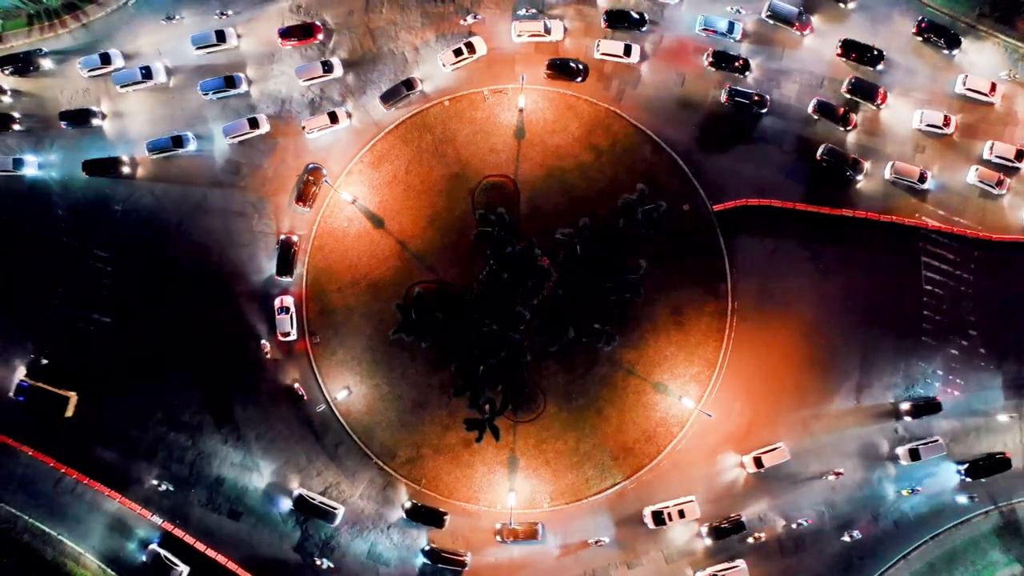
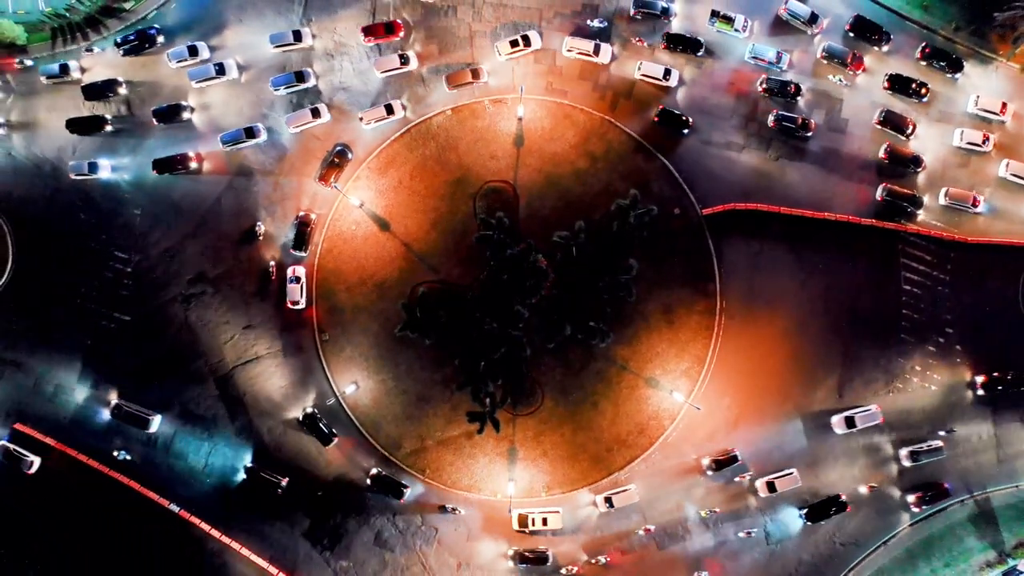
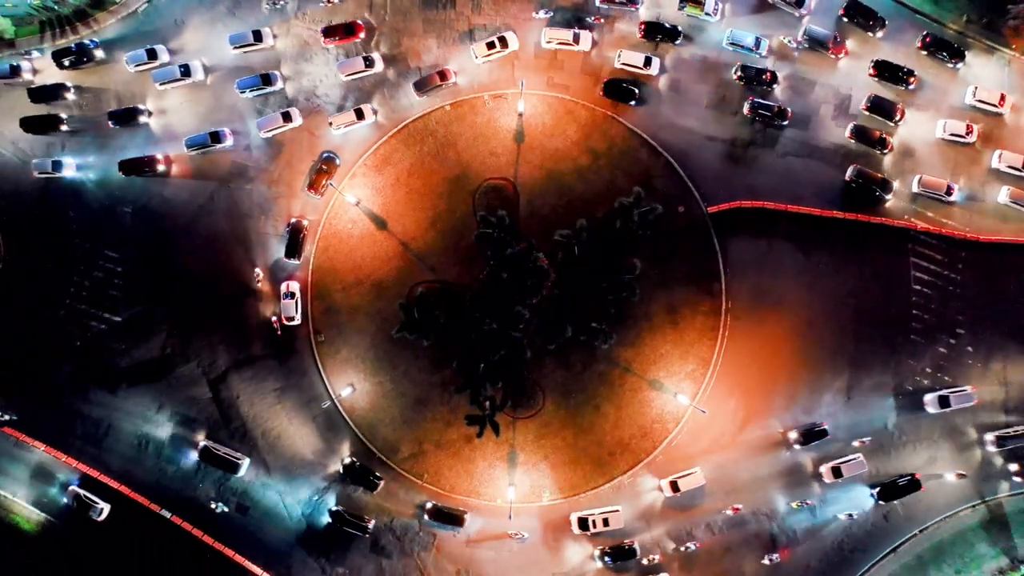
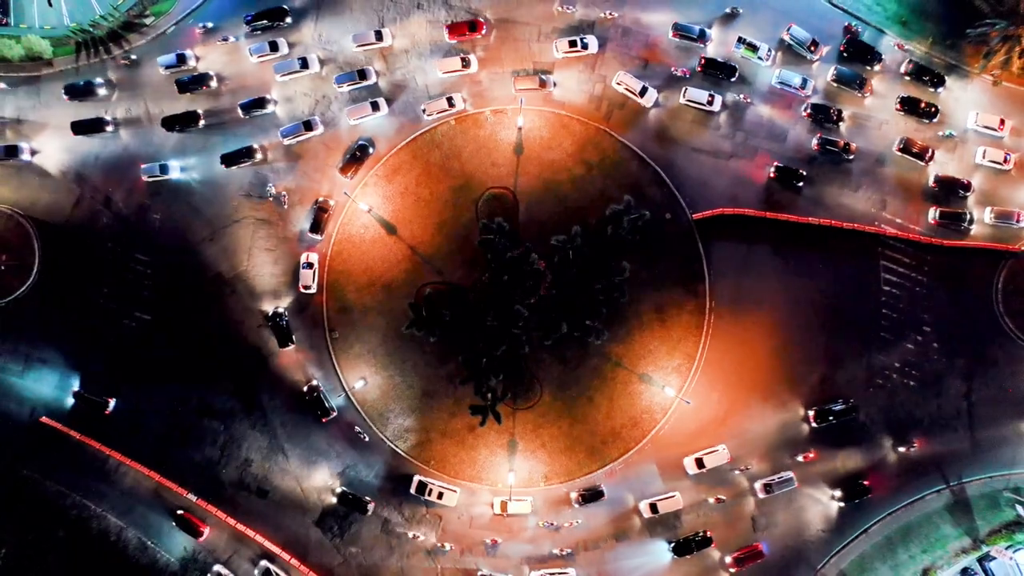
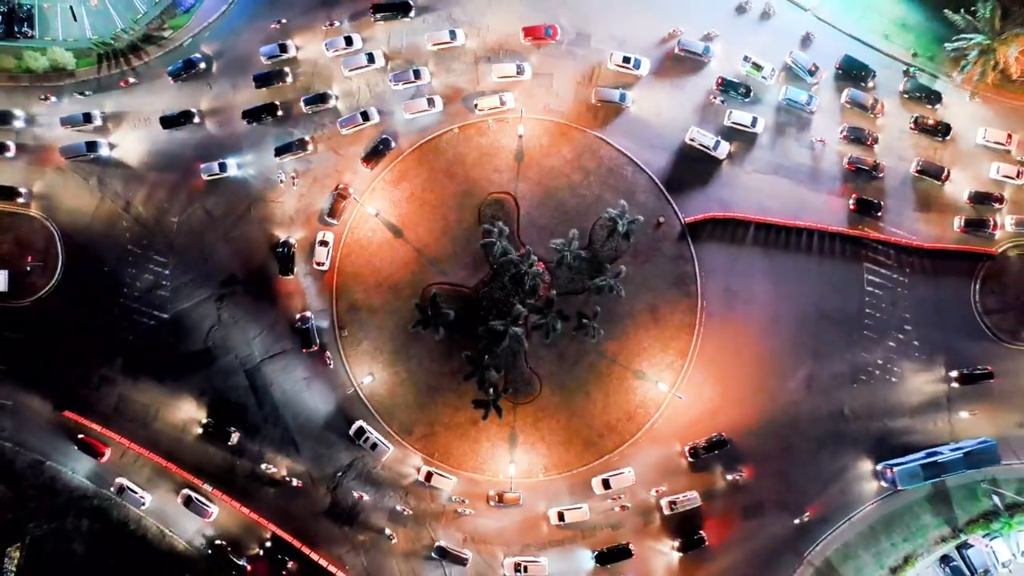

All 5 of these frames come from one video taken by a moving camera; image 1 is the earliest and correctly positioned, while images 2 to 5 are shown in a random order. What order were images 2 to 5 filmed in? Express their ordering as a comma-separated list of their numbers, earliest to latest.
3, 2, 4, 5
